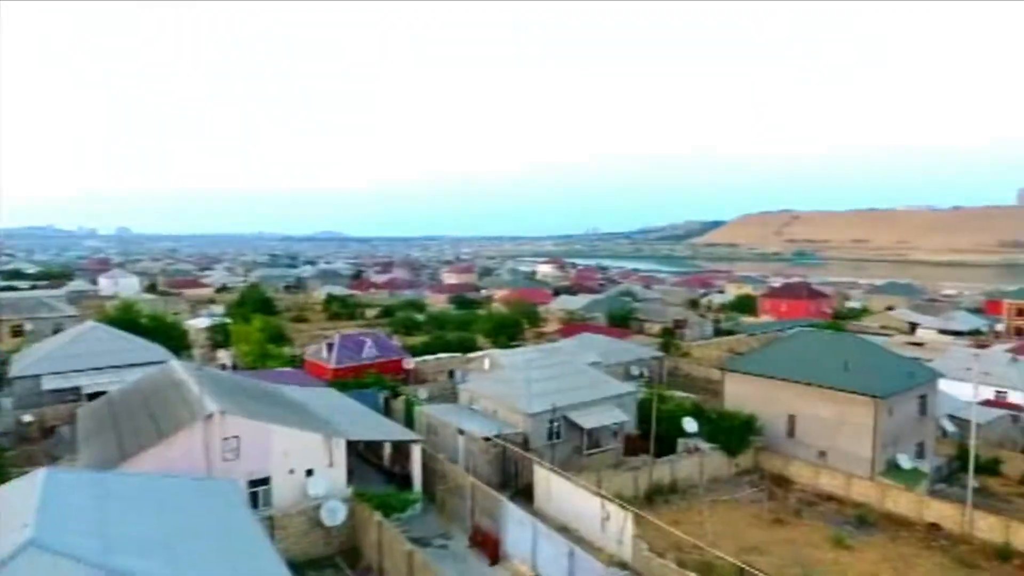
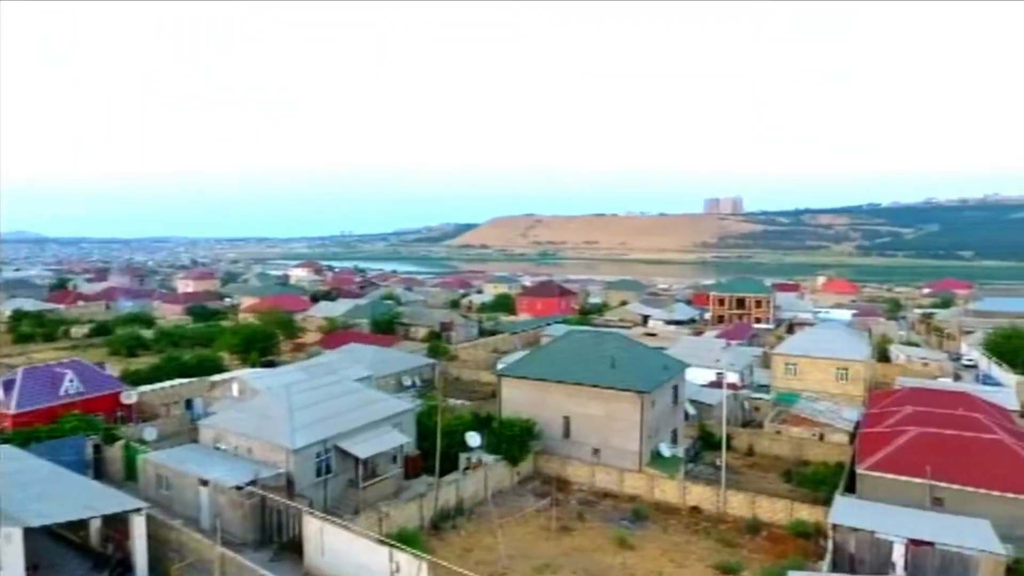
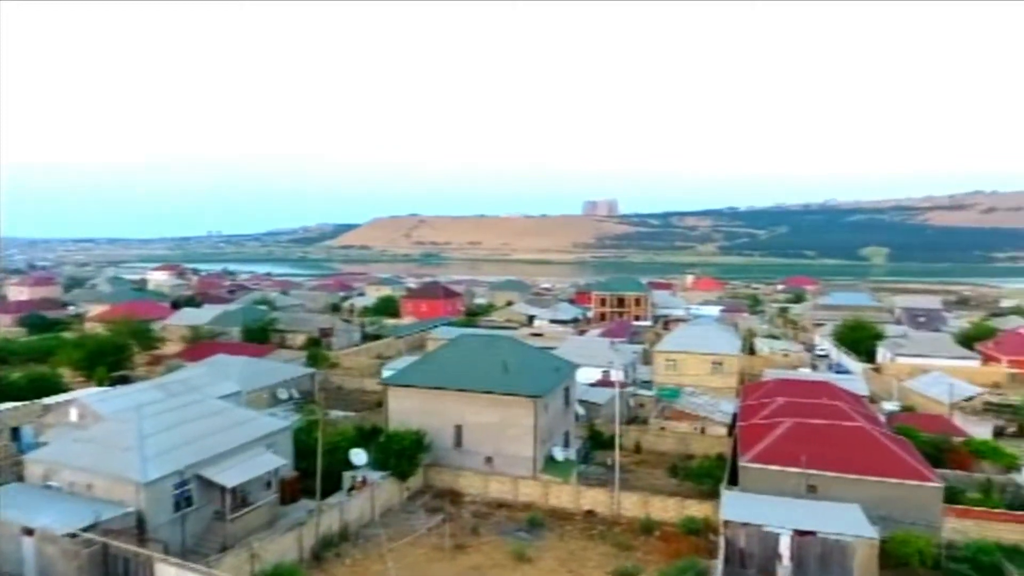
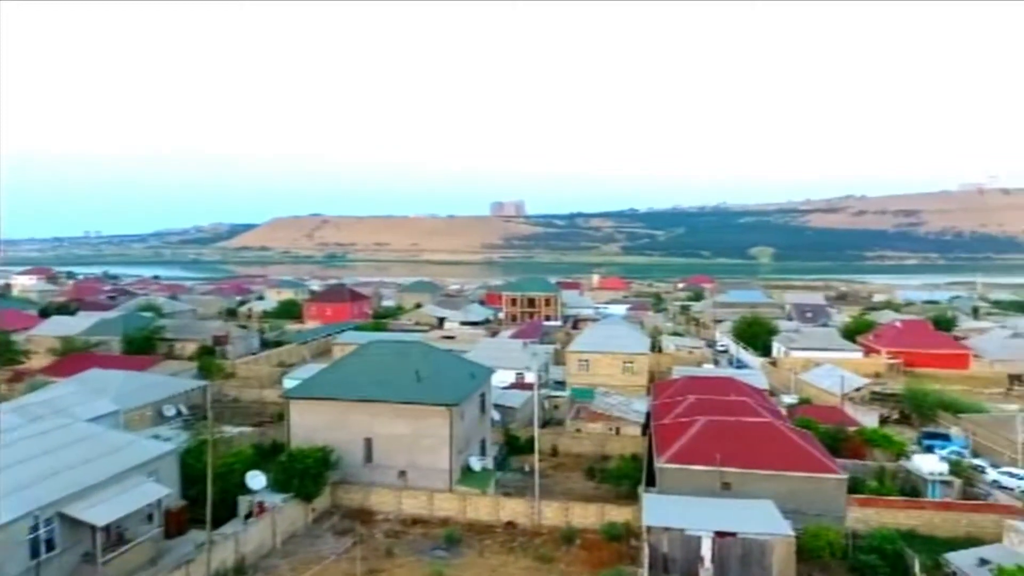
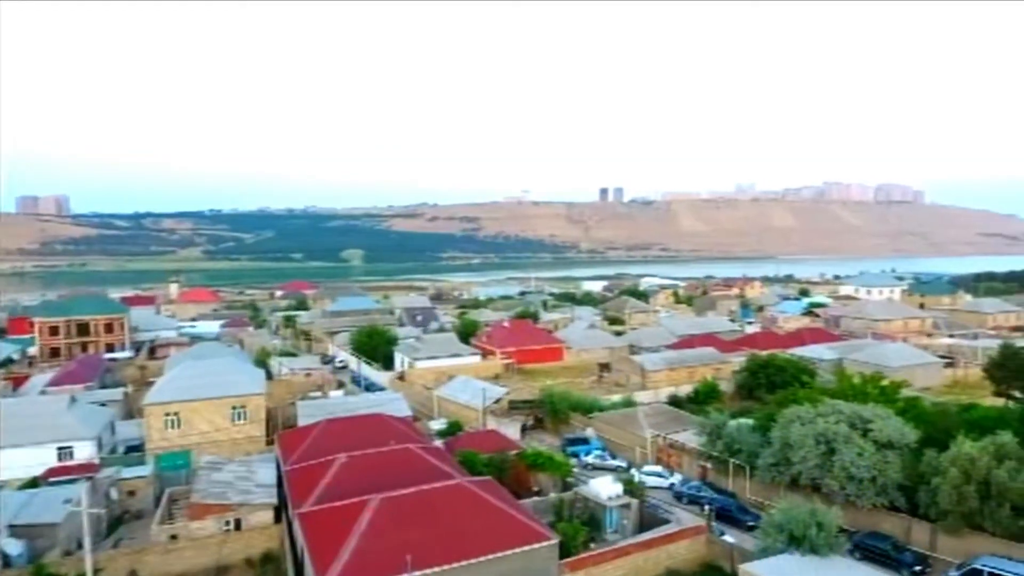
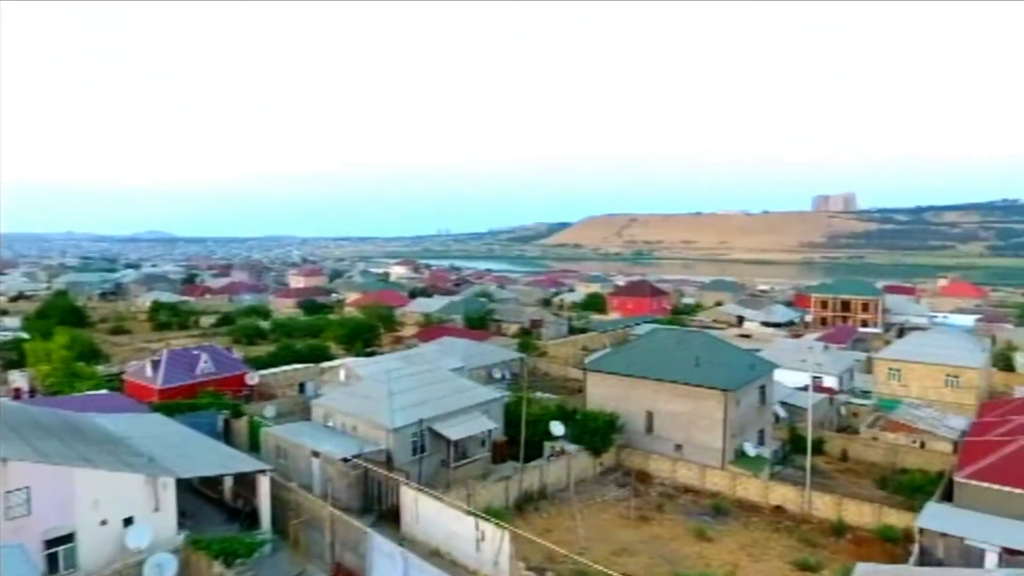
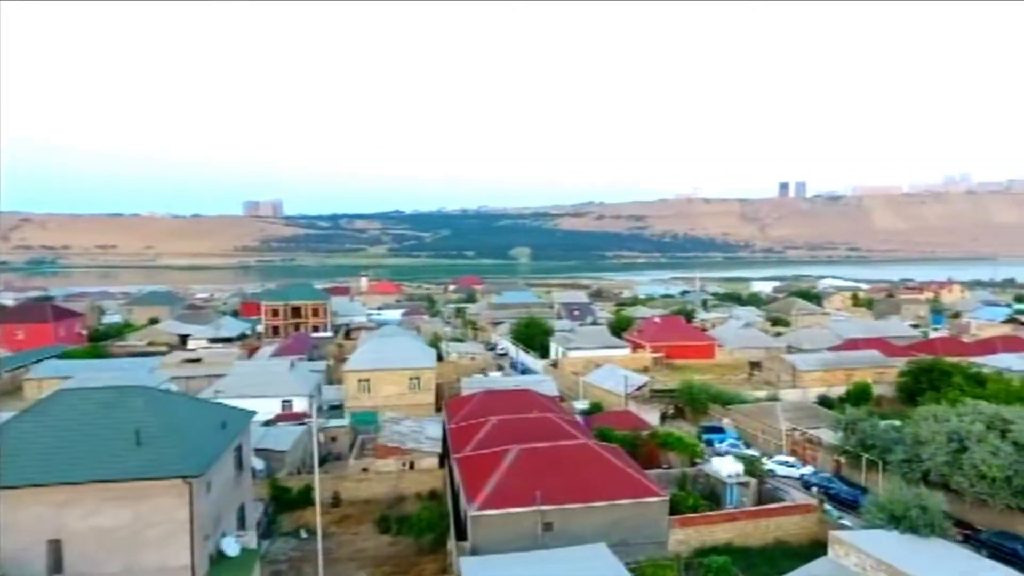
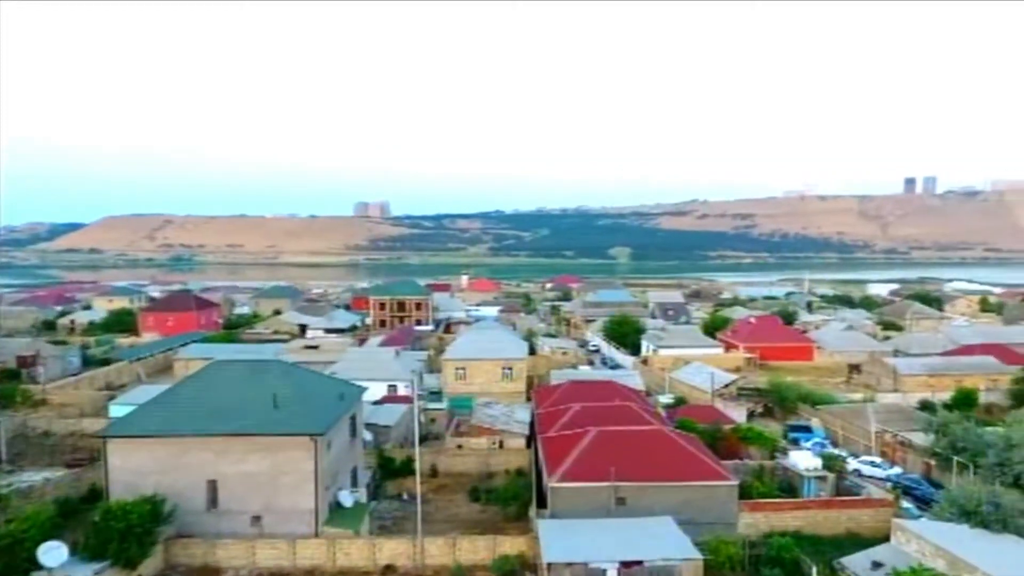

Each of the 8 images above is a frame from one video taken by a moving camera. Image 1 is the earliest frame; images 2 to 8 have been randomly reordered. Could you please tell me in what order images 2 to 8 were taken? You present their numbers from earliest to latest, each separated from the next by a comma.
6, 2, 3, 4, 8, 7, 5
